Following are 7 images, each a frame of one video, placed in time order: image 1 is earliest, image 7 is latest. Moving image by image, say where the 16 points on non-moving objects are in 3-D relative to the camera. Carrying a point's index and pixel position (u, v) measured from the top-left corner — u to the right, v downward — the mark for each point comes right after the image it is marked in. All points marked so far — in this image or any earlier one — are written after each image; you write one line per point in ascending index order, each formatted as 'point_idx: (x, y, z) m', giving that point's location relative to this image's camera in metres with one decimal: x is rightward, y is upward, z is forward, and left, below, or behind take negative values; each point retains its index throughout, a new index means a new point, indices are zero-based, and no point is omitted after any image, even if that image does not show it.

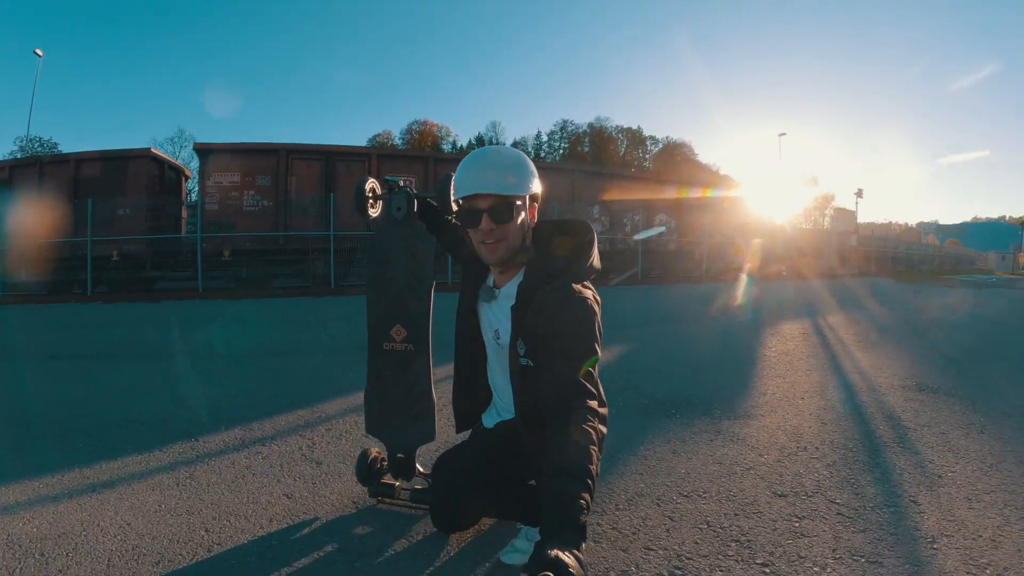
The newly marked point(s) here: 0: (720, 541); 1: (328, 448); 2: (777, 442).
0: (+1.1, -1.2, +2.8) m
1: (-1.2, -1.0, +3.8) m
2: (+1.6, -0.9, +3.4) m
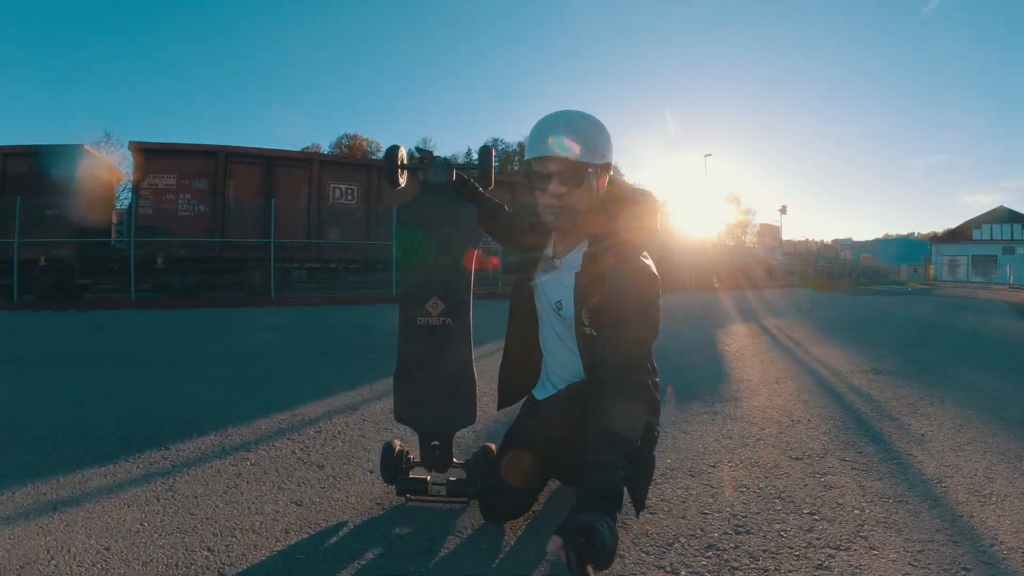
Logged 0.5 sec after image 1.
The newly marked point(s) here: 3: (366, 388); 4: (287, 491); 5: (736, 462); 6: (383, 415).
0: (+1.3, -1.1, +3.0) m
1: (-1.1, -1.0, +3.4) m
2: (+1.7, -0.8, +3.8) m
3: (-1.1, -0.8, +5.0) m
4: (-1.2, -1.0, +3.0) m
5: (+1.3, -1.0, +3.3) m
6: (-0.8, -1.0, +4.2) m
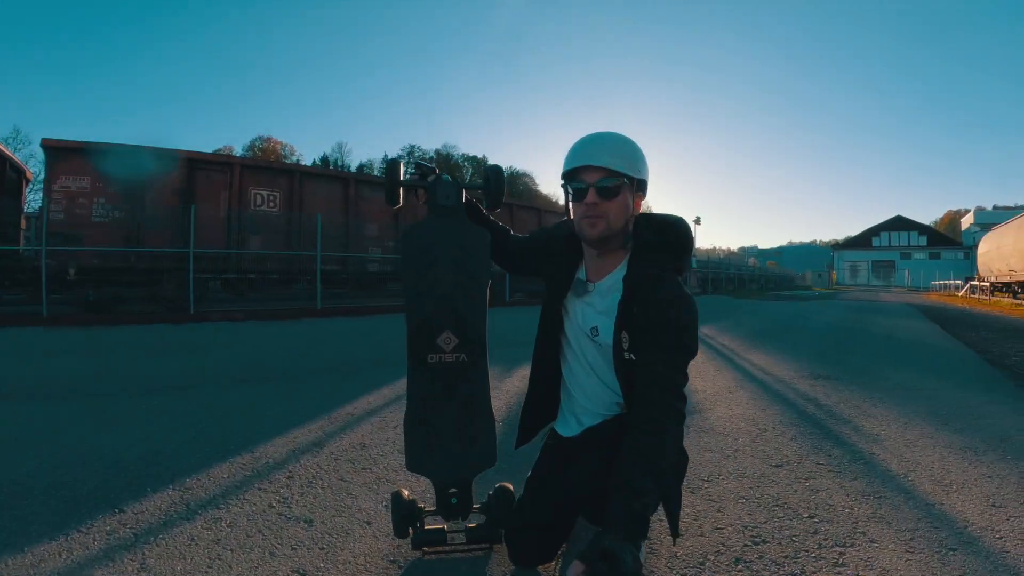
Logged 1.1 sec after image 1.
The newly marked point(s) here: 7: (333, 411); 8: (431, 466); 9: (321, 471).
0: (+1.4, -1.2, +3.2) m
1: (-1.1, -1.1, +3.1) m
2: (+1.5, -0.9, +4.0) m
3: (-1.4, -1.0, +4.6) m
4: (-1.0, -1.2, +2.6) m
5: (+1.3, -1.1, +3.5) m
6: (-1.0, -1.1, +3.9) m
7: (-1.4, -1.0, +4.9) m
8: (-0.4, -0.9, +2.7) m
9: (-1.1, -1.1, +3.5) m
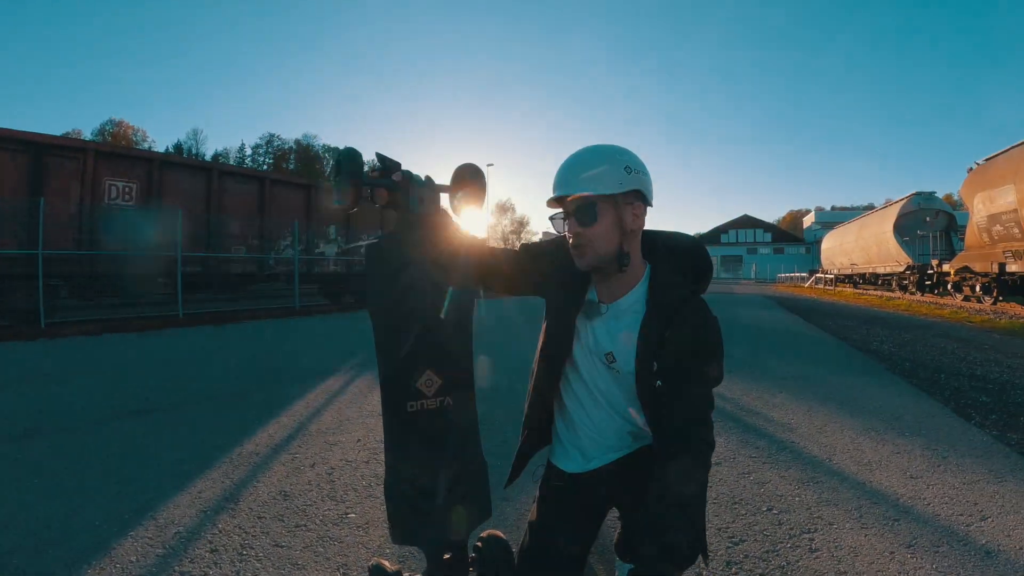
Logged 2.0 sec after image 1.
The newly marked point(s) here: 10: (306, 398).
0: (+1.2, -1.2, +3.3) m
1: (-1.1, -1.3, +2.5) m
2: (+1.1, -1.0, +4.1) m
3: (-1.9, -1.1, +3.8) m
4: (-1.0, -1.3, +2.1) m
5: (+1.0, -1.1, +3.5) m
6: (-1.3, -1.2, +3.3) m
7: (-1.9, -1.1, +4.1) m
8: (-0.4, -1.0, +2.3) m
9: (-1.3, -1.3, +2.8) m
10: (-1.8, -0.9, +5.2) m
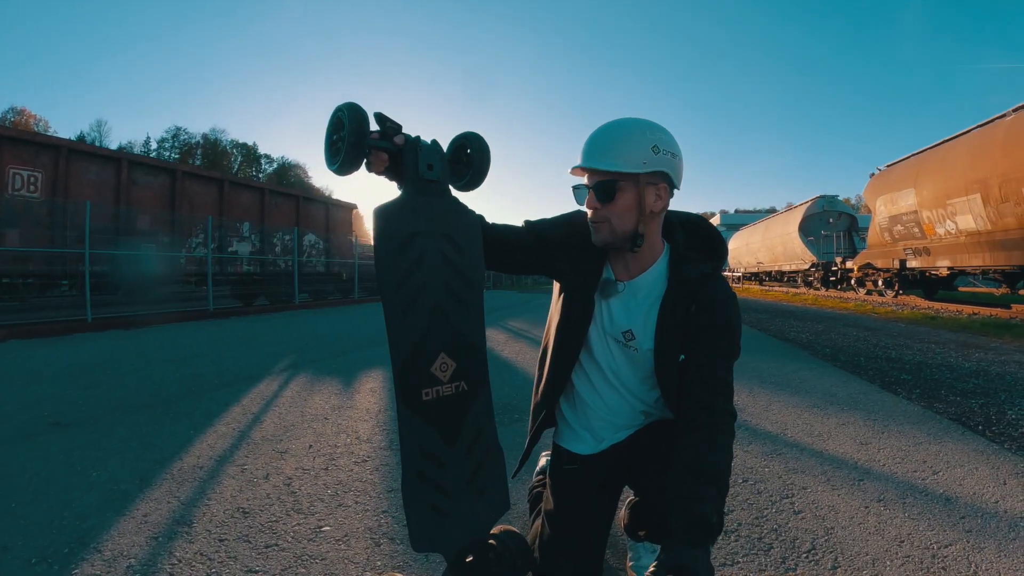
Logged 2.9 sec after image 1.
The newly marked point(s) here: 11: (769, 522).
0: (+1.1, -1.1, +3.4) m
1: (-1.0, -1.2, +2.1) m
2: (+0.9, -0.9, +4.2) m
3: (-2.0, -1.1, +3.3) m
4: (-0.8, -1.2, +1.7) m
5: (+0.9, -1.0, +3.6) m
6: (-1.3, -1.2, +2.9) m
7: (-2.1, -1.1, +3.6) m
8: (-0.3, -0.9, +2.1) m
9: (-1.2, -1.2, +2.4) m
10: (-2.2, -0.9, +4.6) m
11: (+1.3, -1.2, +2.9) m
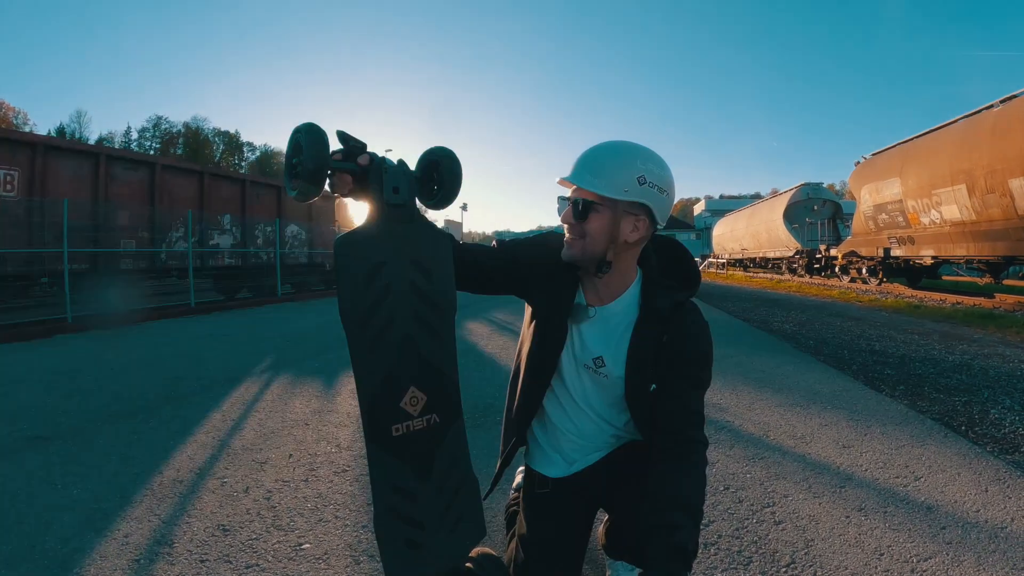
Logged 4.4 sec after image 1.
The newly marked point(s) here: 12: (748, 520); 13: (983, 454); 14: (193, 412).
0: (+1.0, -1.2, +3.4) m
1: (-1.1, -1.3, +2.1) m
2: (+0.7, -0.9, +4.2) m
3: (-2.1, -1.2, +3.3) m
4: (-0.8, -1.4, +1.7) m
5: (+0.8, -1.1, +3.6) m
6: (-1.4, -1.3, +2.9) m
7: (-2.2, -1.2, +3.5) m
8: (-0.4, -1.0, +2.1) m
9: (-1.3, -1.3, +2.4) m
10: (-2.3, -1.0, +4.6) m
11: (+1.2, -1.2, +2.9) m
12: (+1.2, -1.2, +3.1) m
13: (+3.1, -1.1, +3.8) m
14: (-2.5, -1.0, +4.6) m
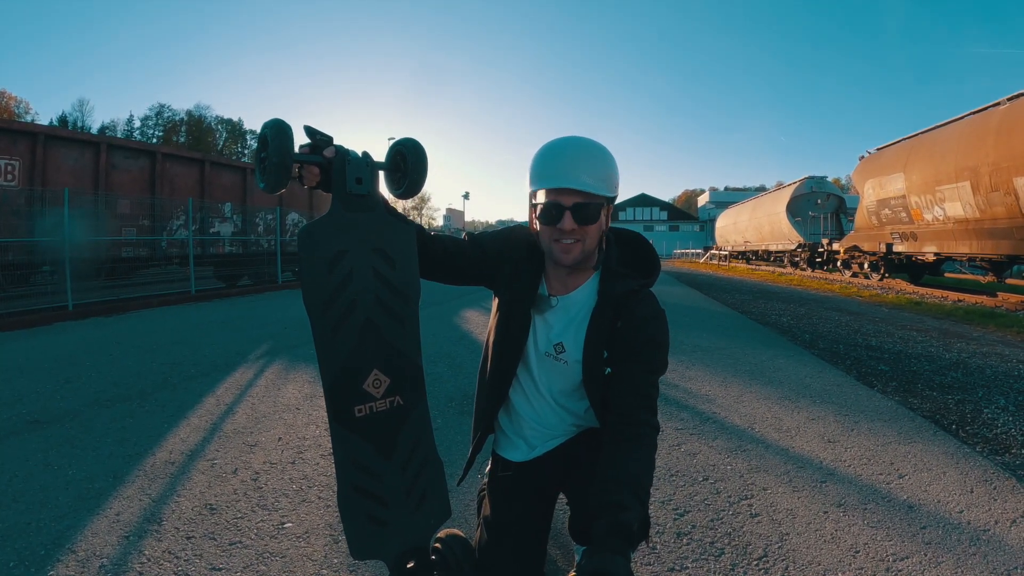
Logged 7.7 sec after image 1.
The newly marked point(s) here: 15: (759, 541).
0: (+0.9, -1.1, +3.4) m
1: (-1.2, -1.2, +2.2) m
2: (+0.7, -0.8, +4.2) m
3: (-2.2, -1.1, +3.4) m
4: (-1.0, -1.3, +1.8) m
5: (+0.7, -1.0, +3.6) m
6: (-1.5, -1.2, +2.9) m
7: (-2.3, -1.1, +3.6) m
8: (-0.5, -0.9, +2.1) m
9: (-1.4, -1.2, +2.5) m
10: (-2.4, -0.8, +4.7) m
11: (+1.1, -1.2, +3.0) m
12: (+1.1, -1.2, +3.1) m
13: (+3.0, -1.1, +3.8) m
14: (-2.6, -0.8, +4.7) m
15: (+1.2, -1.2, +2.9) m
